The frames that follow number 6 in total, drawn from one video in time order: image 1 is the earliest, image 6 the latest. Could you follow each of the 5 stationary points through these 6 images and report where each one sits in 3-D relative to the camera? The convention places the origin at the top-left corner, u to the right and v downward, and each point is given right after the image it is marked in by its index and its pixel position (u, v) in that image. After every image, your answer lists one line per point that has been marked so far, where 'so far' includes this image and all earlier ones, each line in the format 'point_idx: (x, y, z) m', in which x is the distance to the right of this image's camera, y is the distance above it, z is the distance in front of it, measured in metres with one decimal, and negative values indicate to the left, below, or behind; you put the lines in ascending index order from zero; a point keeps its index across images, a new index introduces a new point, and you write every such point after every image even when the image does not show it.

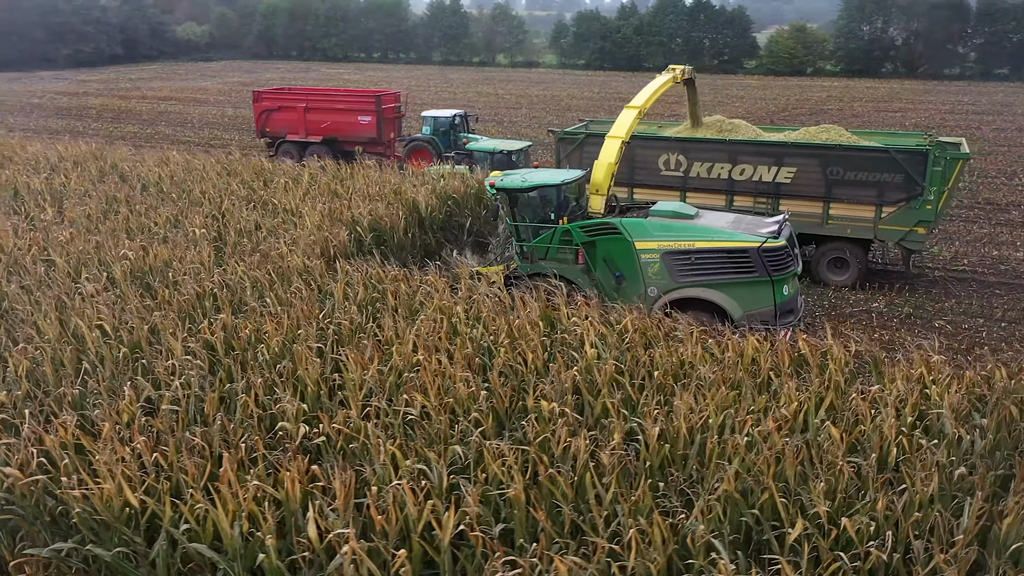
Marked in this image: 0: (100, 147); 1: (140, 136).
0: (-6.5, +2.2, +13.0) m
1: (-8.4, +3.5, +18.8) m
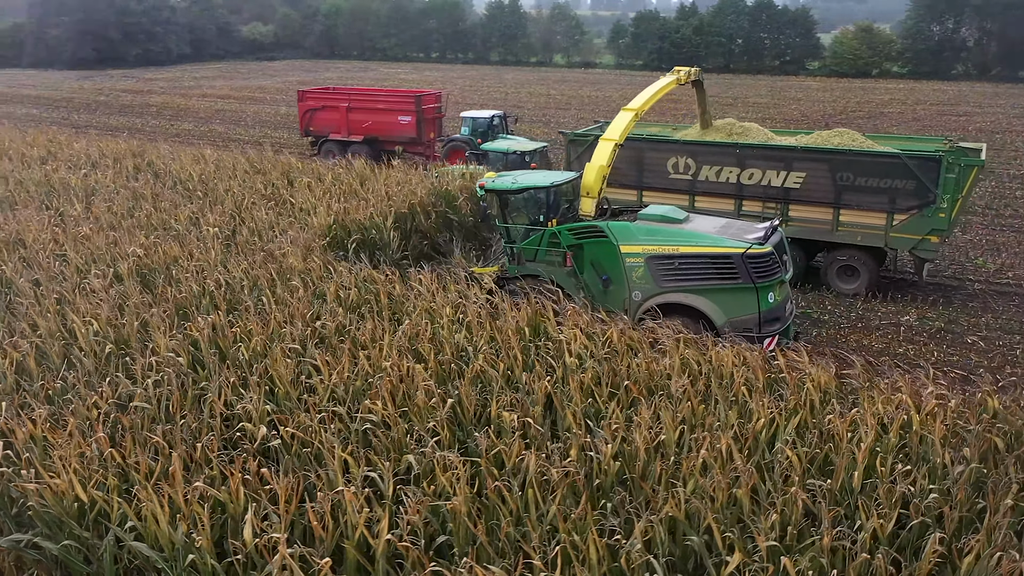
0: (-5.9, +2.3, +13.4) m
1: (-7.4, +3.6, +19.2) m
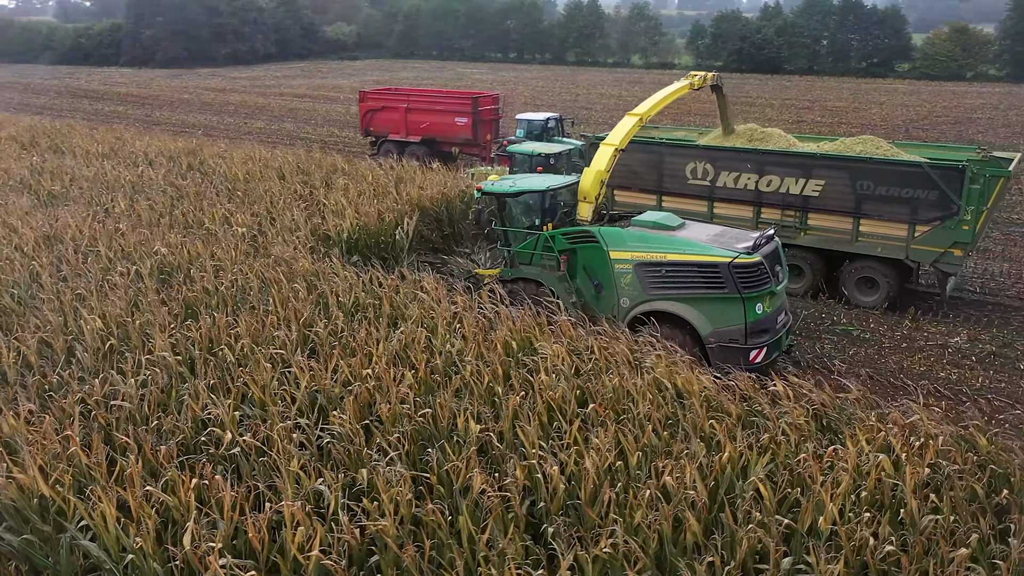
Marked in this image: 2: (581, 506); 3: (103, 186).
0: (-5.1, +2.4, +13.8) m
1: (-6.0, +3.7, +19.8) m
2: (+0.3, -0.9, +3.2) m
3: (-4.7, +1.2, +9.4) m
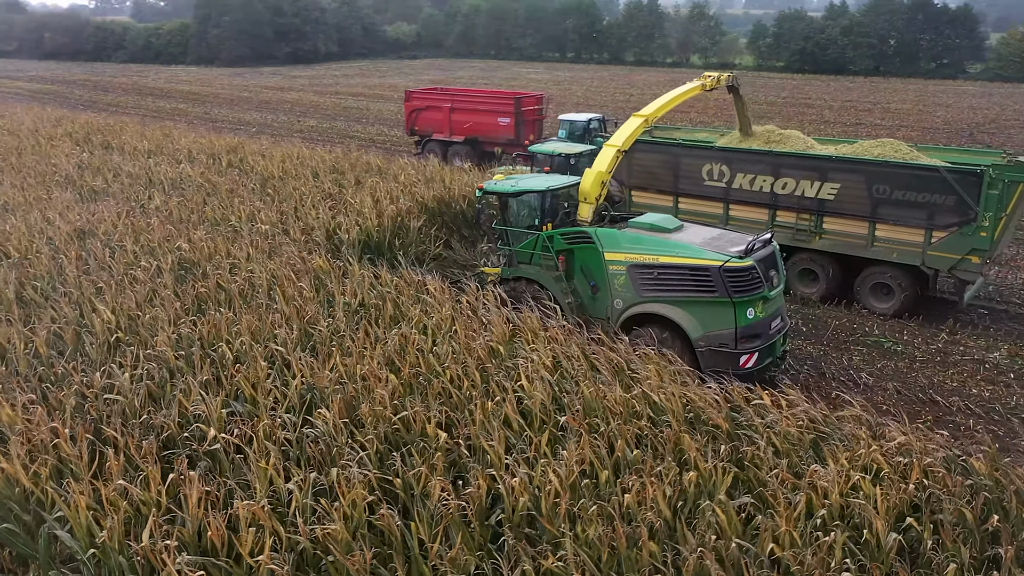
0: (-4.4, +2.5, +14.1) m
1: (-4.9, +3.9, +20.1) m
2: (+0.1, -0.9, +3.1) m
3: (-4.3, +1.2, +9.7) m
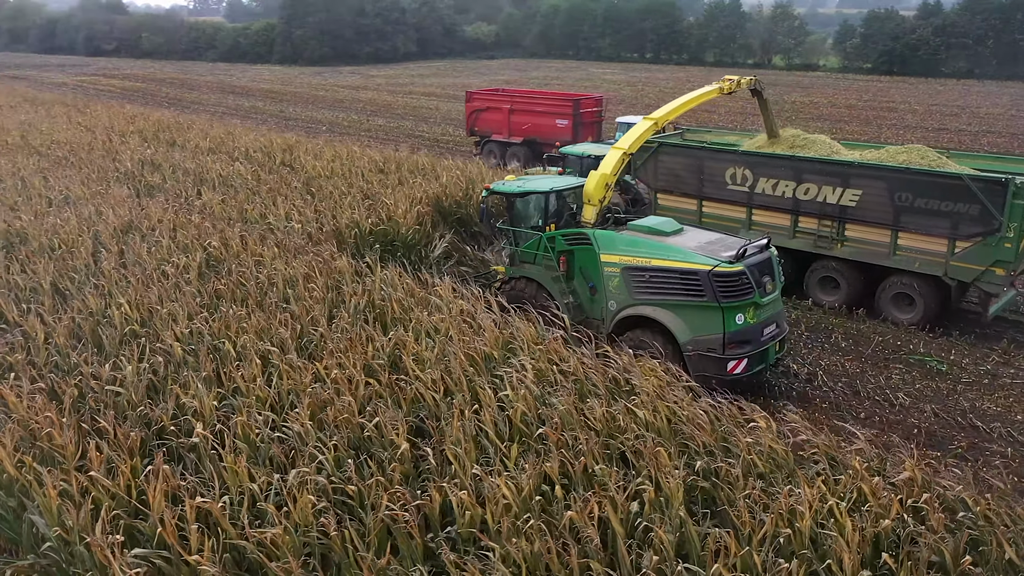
0: (-3.5, +2.6, +14.4) m
1: (-3.3, +3.9, +20.5) m
2: (-0.1, -0.9, +3.1) m
3: (-3.9, +1.3, +10.0) m
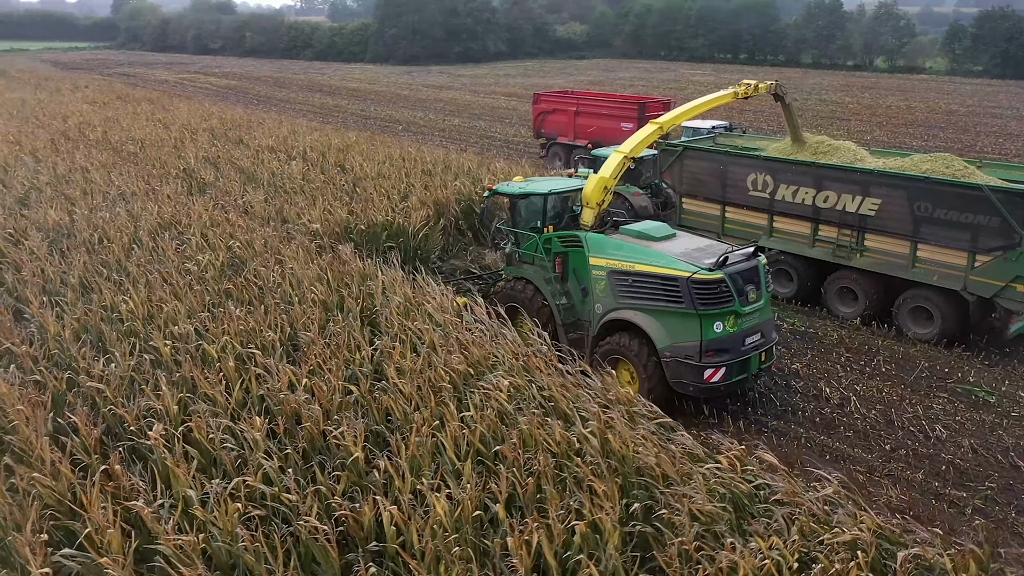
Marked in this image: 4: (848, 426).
0: (-2.4, +2.7, +14.6) m
1: (-1.6, +4.0, +20.6) m
2: (-0.4, -1.0, +3.0) m
3: (-3.3, +1.4, +10.3) m
4: (+2.2, -0.9, +5.4) m
